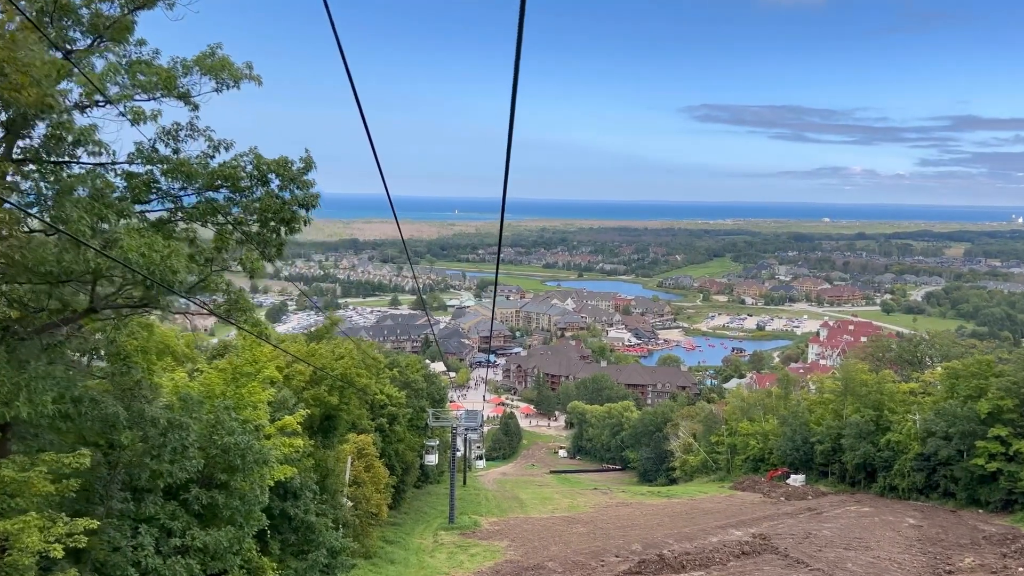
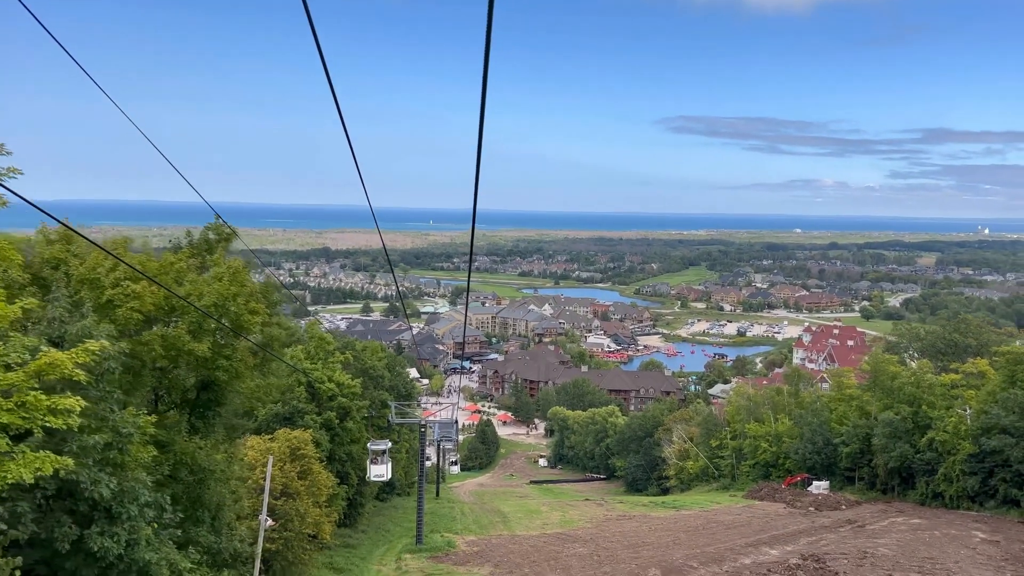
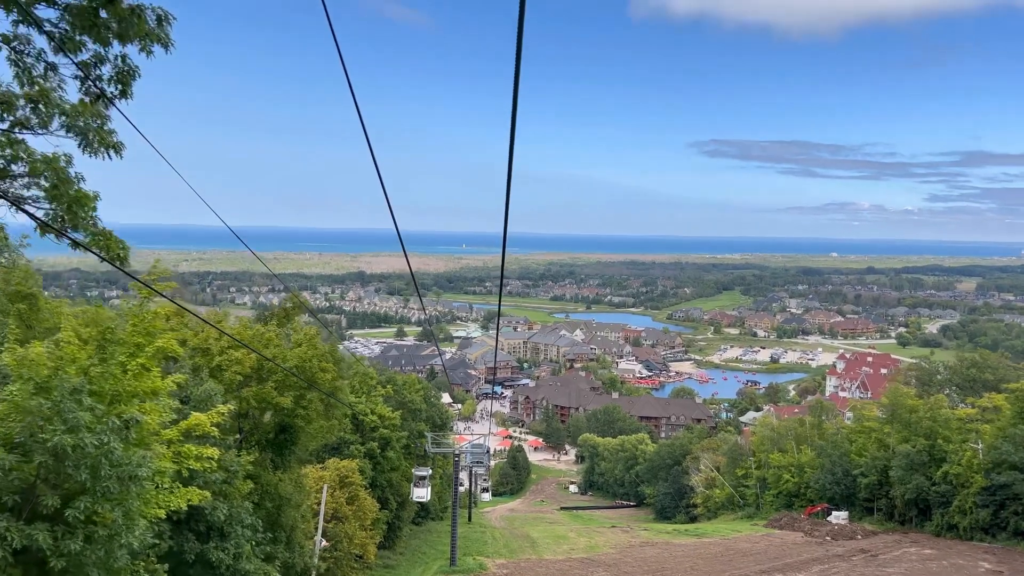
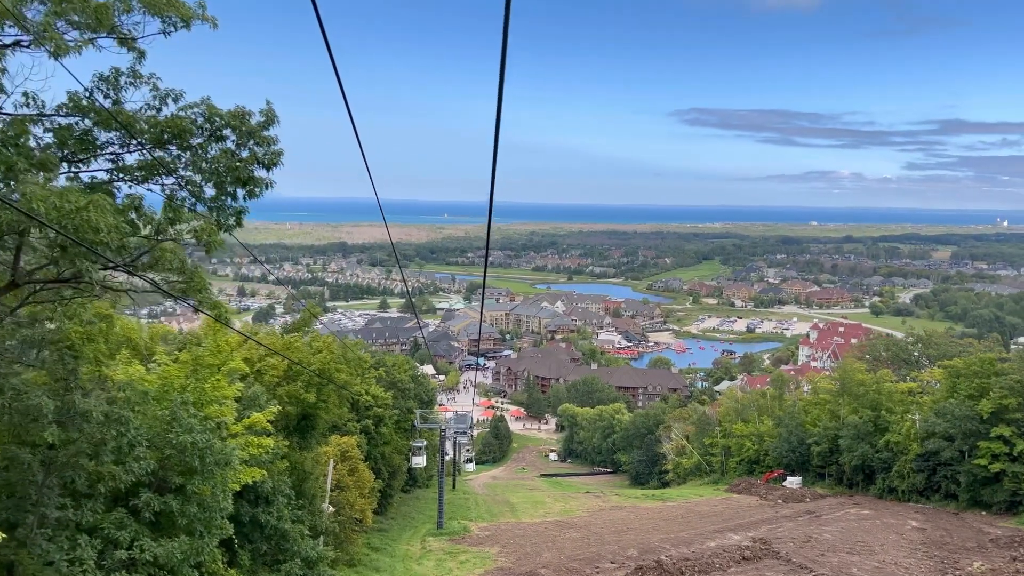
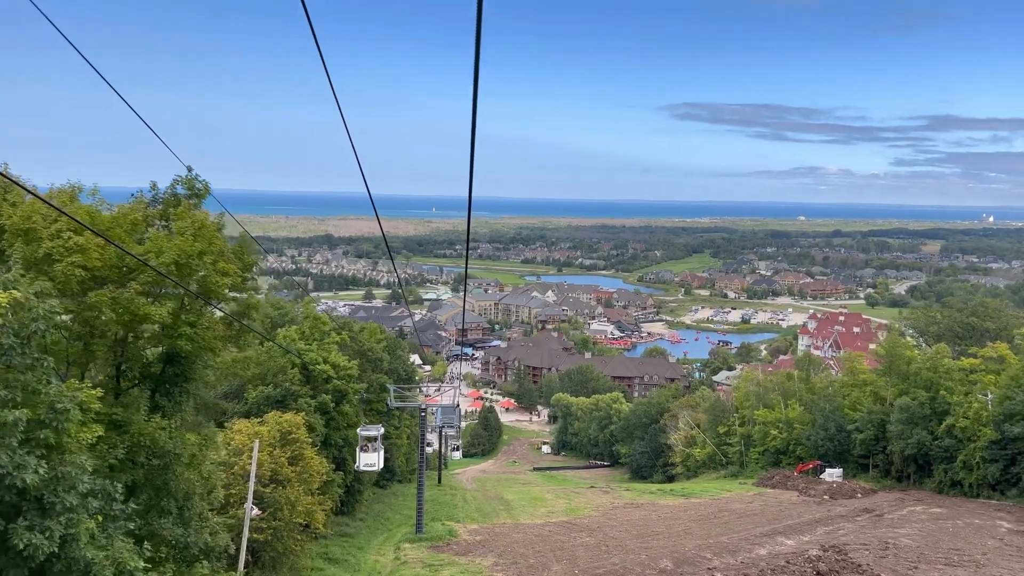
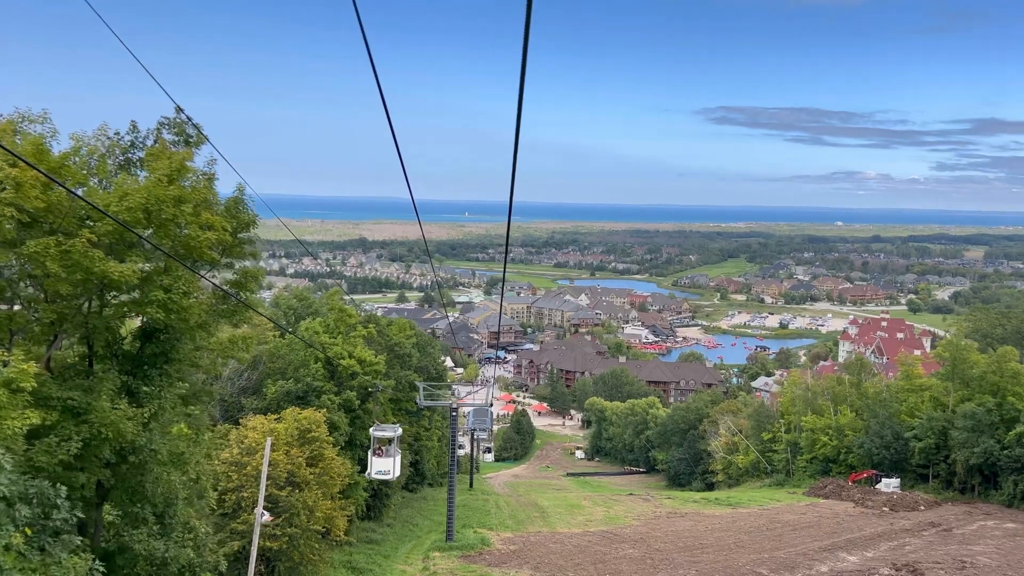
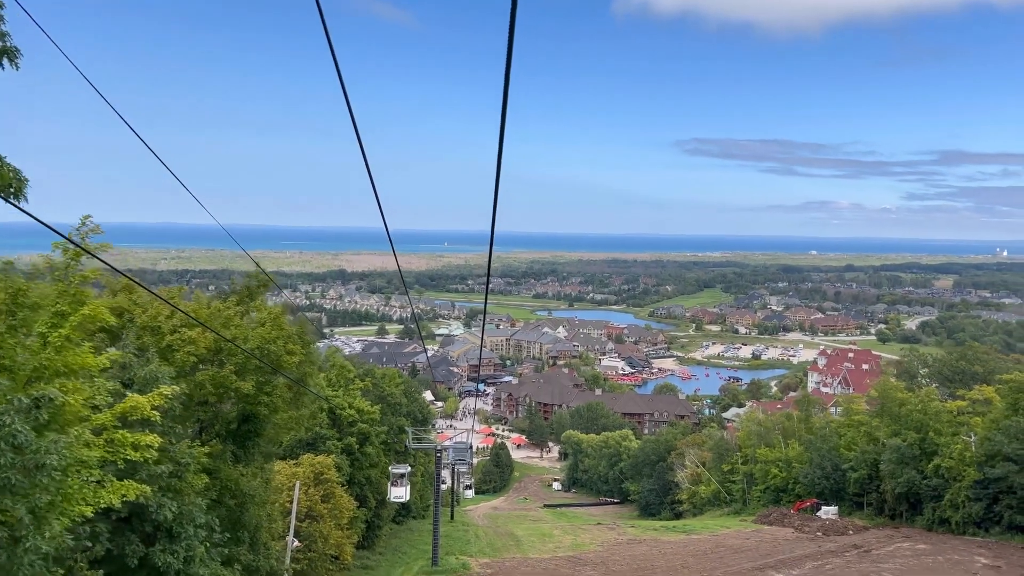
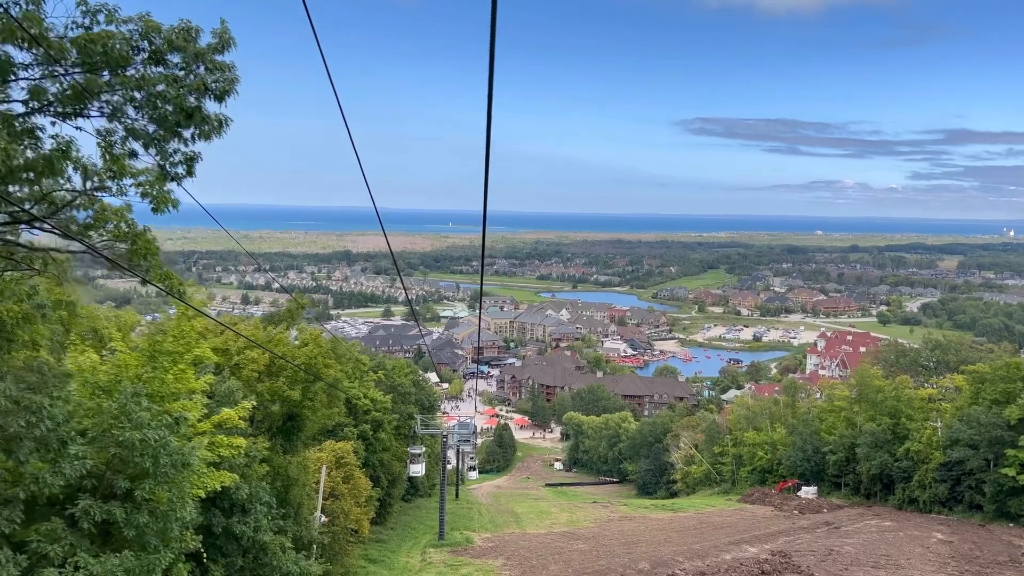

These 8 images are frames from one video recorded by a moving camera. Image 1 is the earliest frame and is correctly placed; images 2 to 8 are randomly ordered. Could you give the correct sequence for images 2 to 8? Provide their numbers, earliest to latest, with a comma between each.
4, 8, 3, 7, 2, 5, 6
